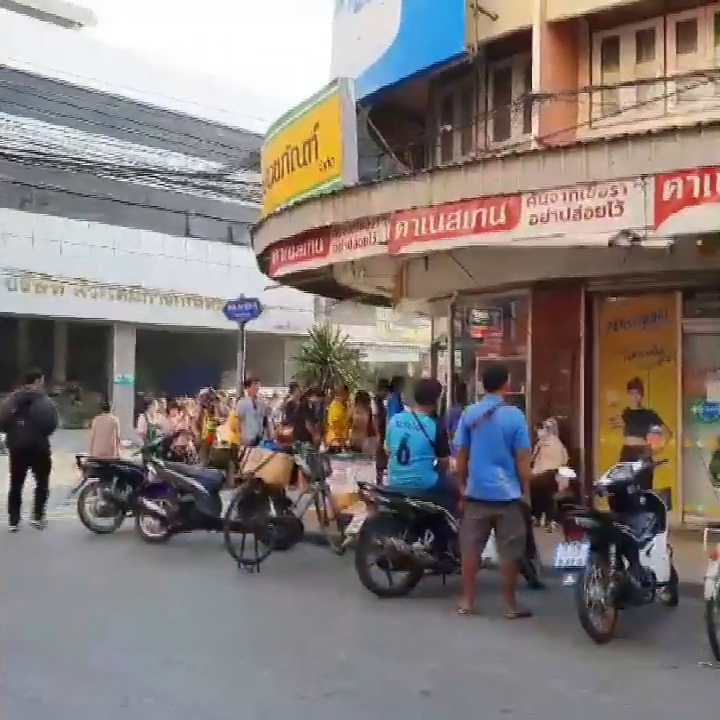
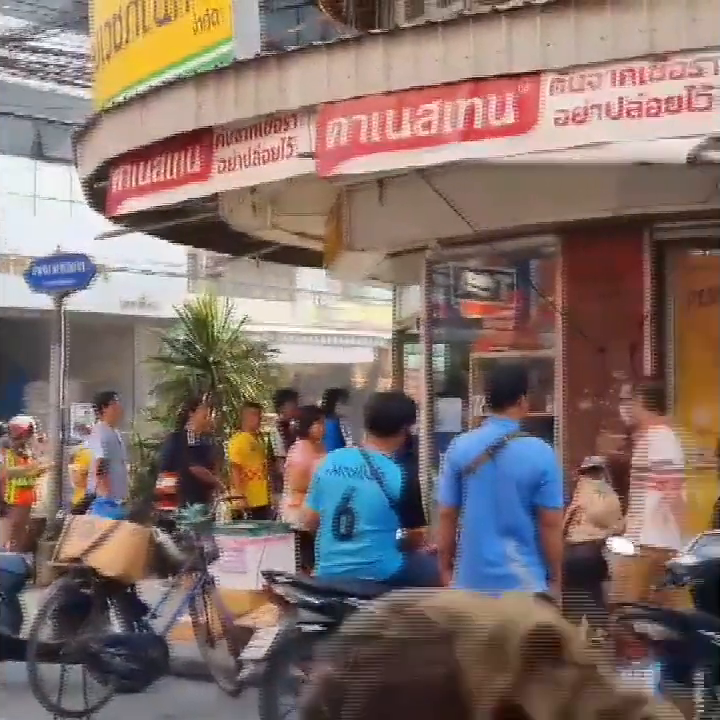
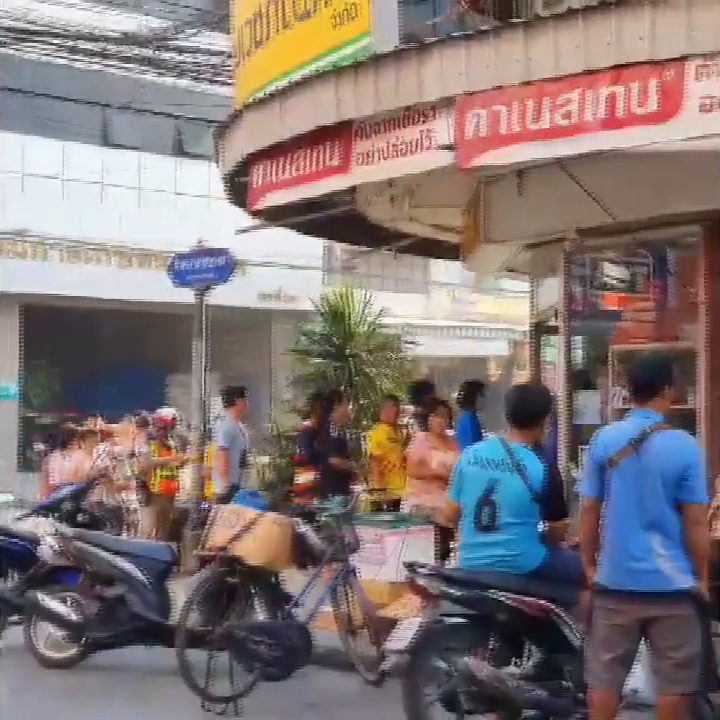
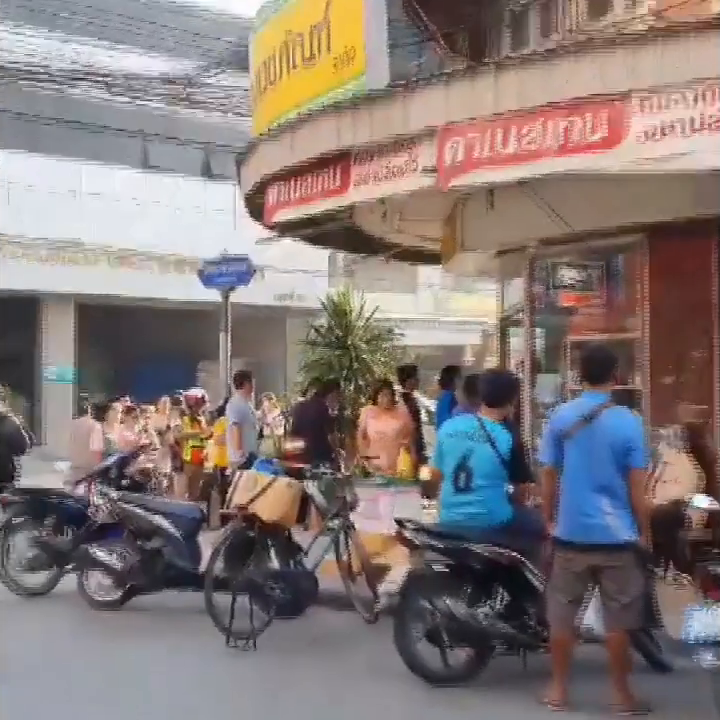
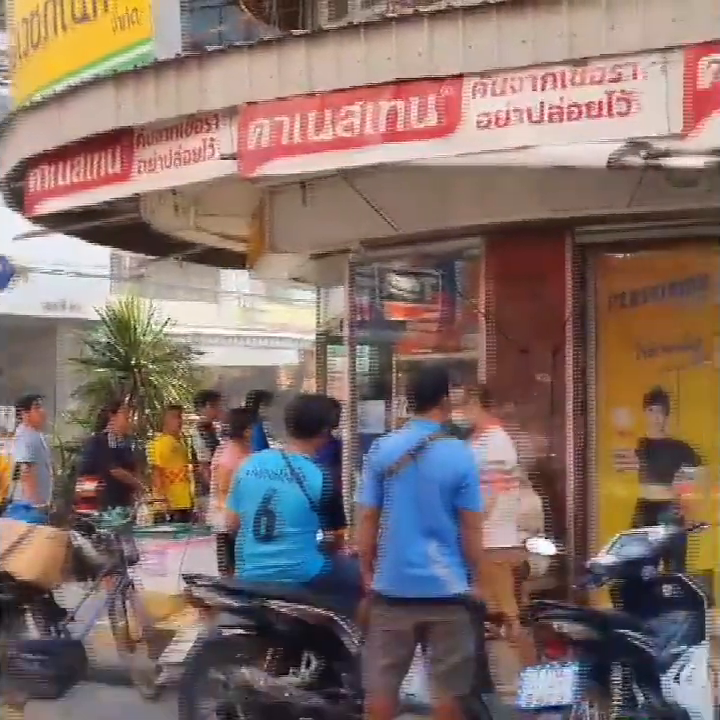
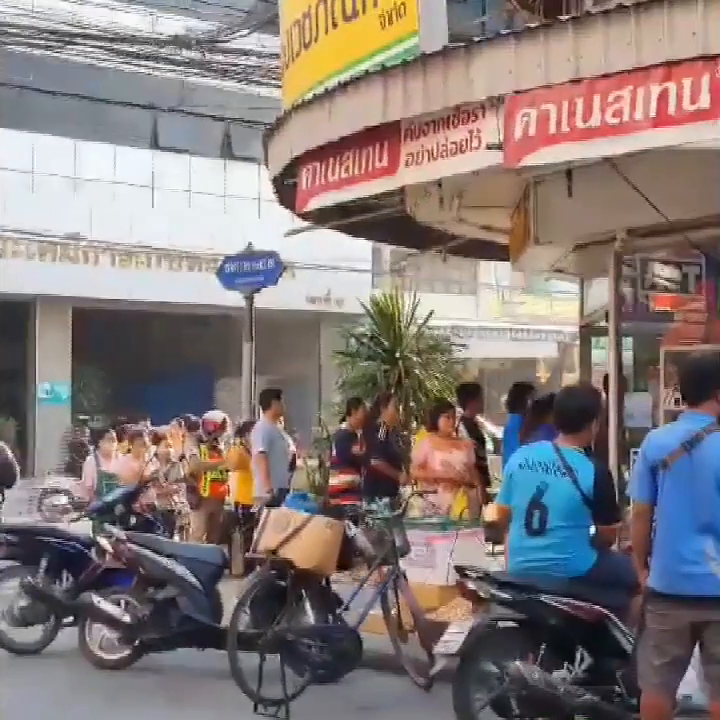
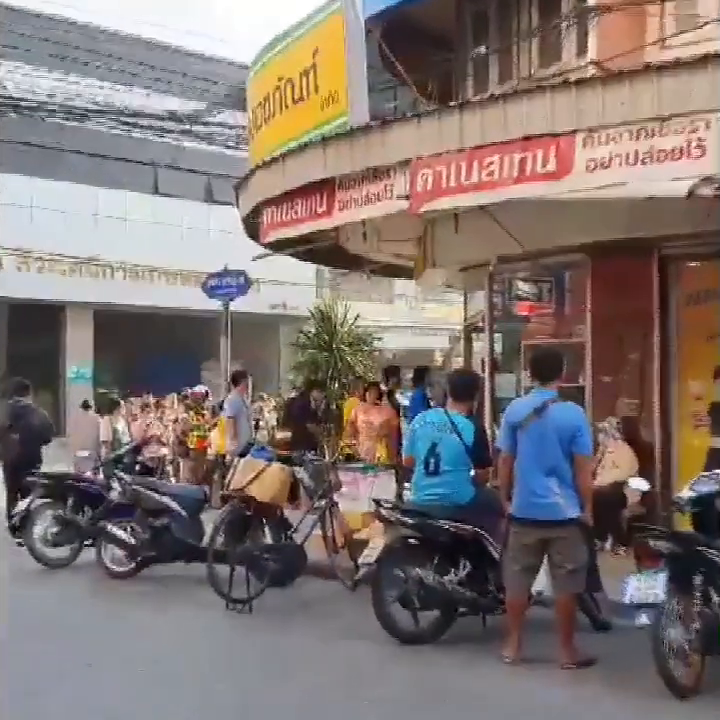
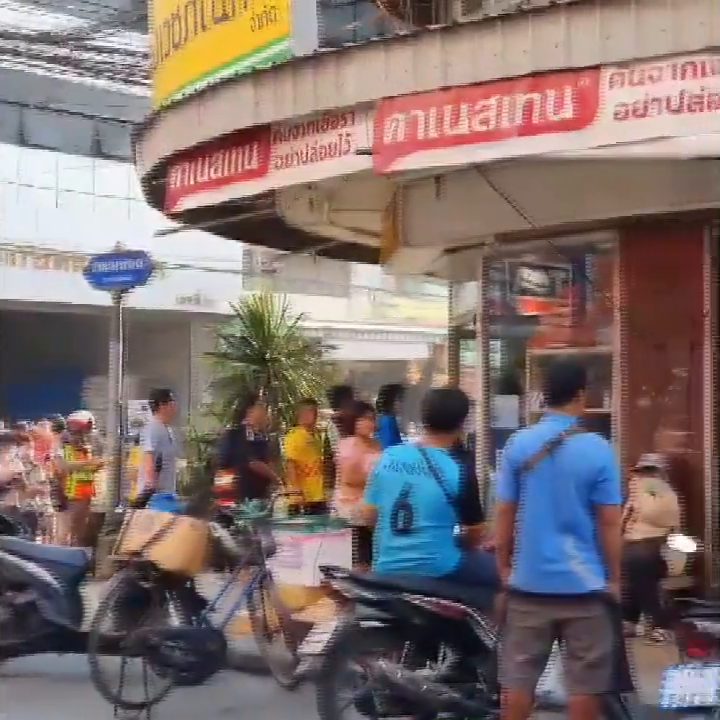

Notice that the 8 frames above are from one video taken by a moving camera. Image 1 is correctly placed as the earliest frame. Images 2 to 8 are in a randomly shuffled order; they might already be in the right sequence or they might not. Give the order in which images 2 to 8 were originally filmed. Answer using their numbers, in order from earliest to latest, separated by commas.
7, 4, 6, 3, 8, 2, 5
